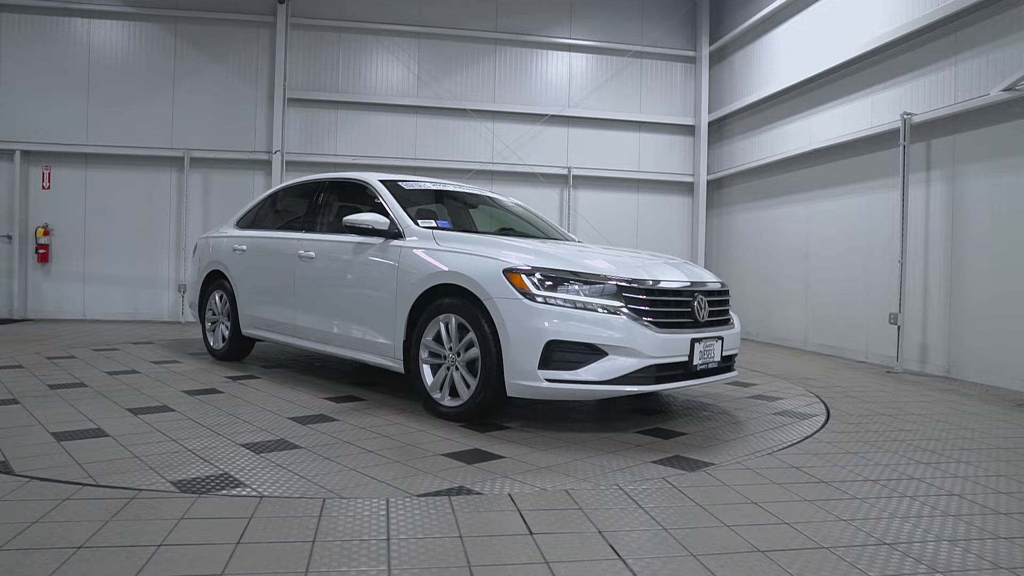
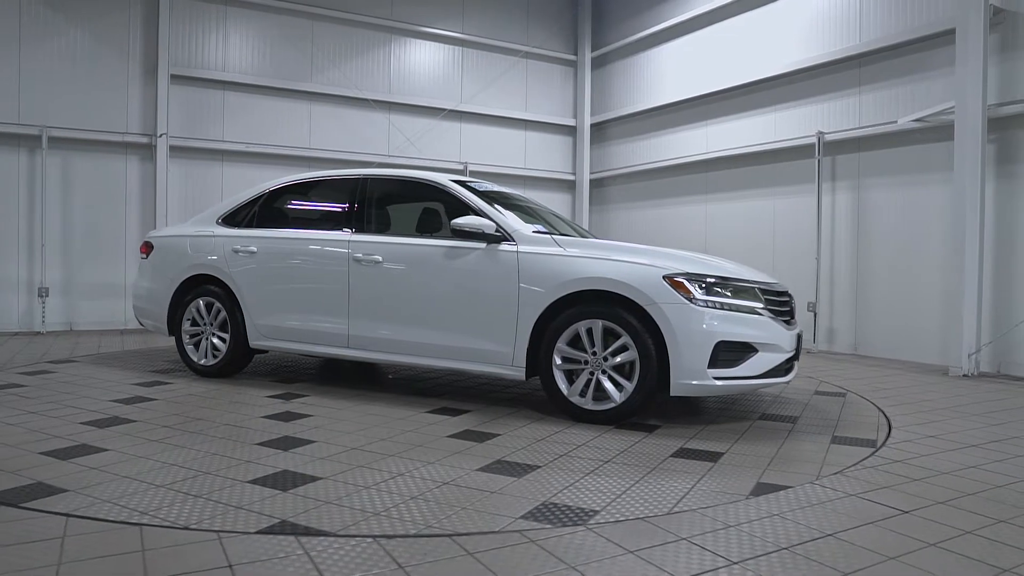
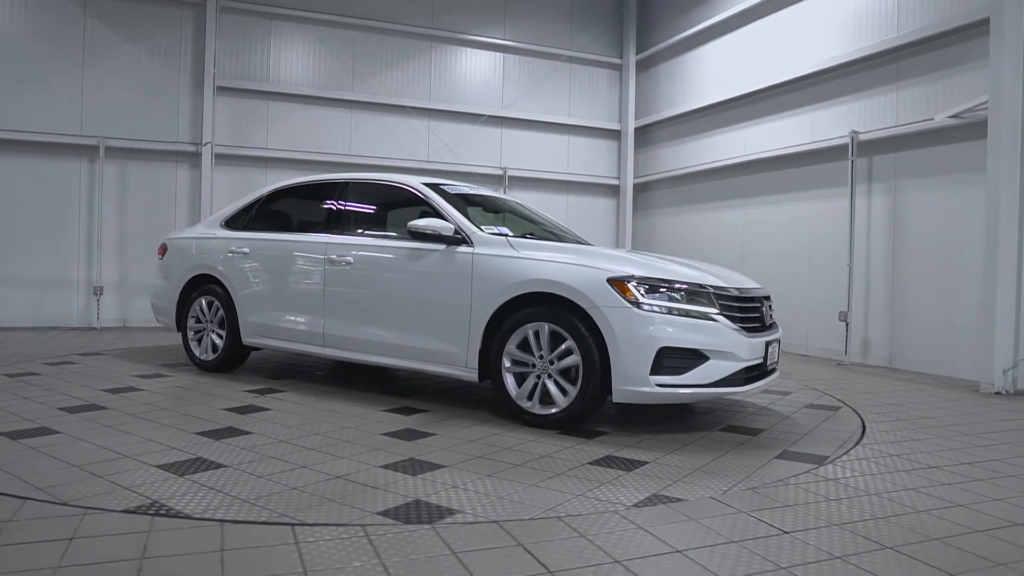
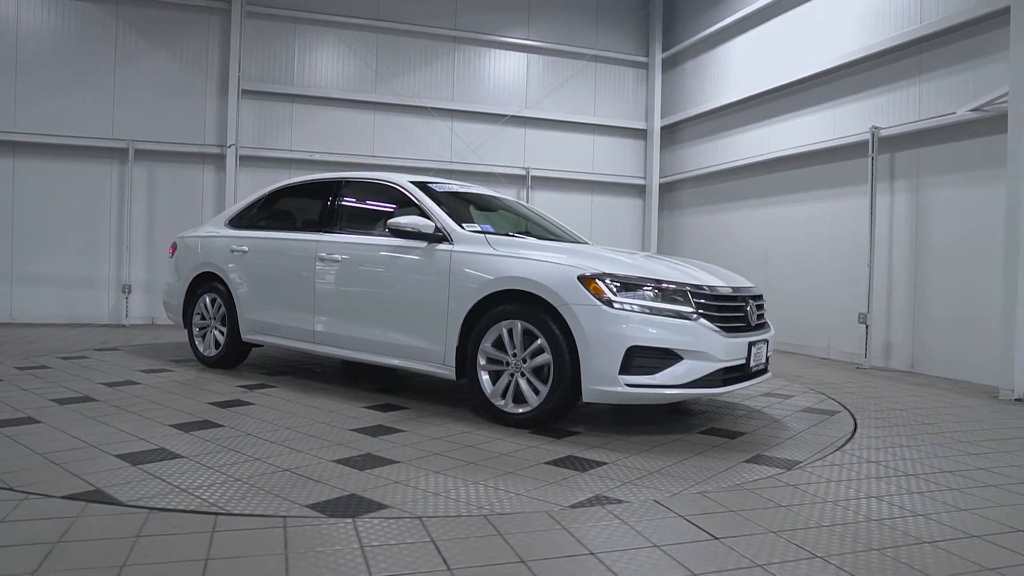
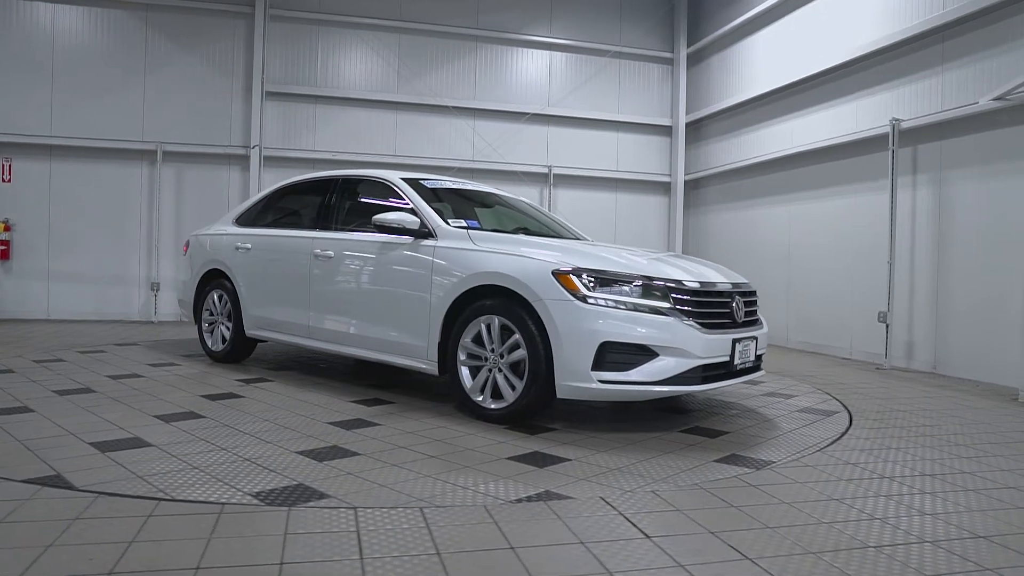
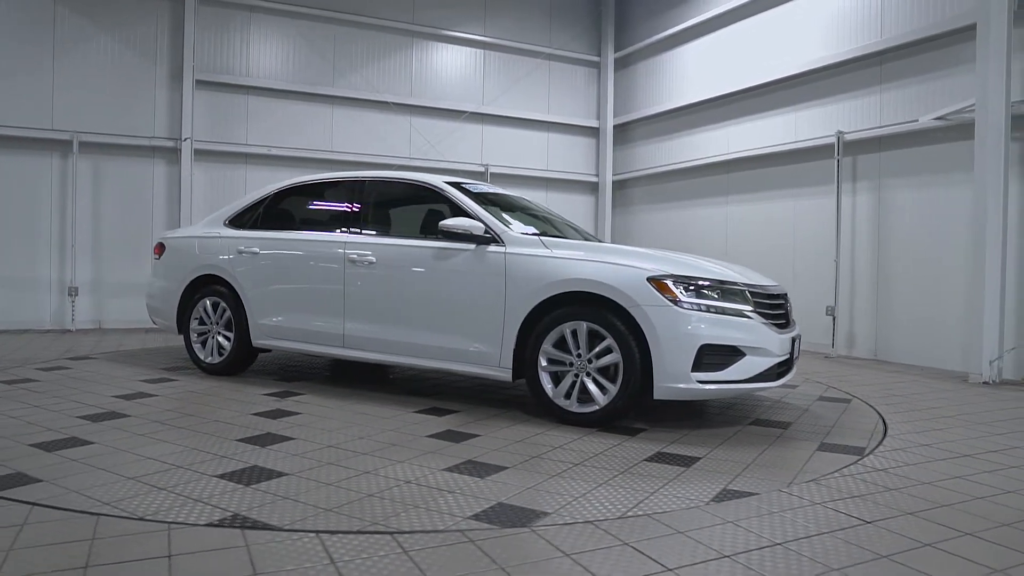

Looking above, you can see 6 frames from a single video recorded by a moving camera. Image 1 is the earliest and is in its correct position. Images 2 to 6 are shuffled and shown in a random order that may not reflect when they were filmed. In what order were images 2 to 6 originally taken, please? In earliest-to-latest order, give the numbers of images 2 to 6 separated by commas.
5, 4, 3, 6, 2
